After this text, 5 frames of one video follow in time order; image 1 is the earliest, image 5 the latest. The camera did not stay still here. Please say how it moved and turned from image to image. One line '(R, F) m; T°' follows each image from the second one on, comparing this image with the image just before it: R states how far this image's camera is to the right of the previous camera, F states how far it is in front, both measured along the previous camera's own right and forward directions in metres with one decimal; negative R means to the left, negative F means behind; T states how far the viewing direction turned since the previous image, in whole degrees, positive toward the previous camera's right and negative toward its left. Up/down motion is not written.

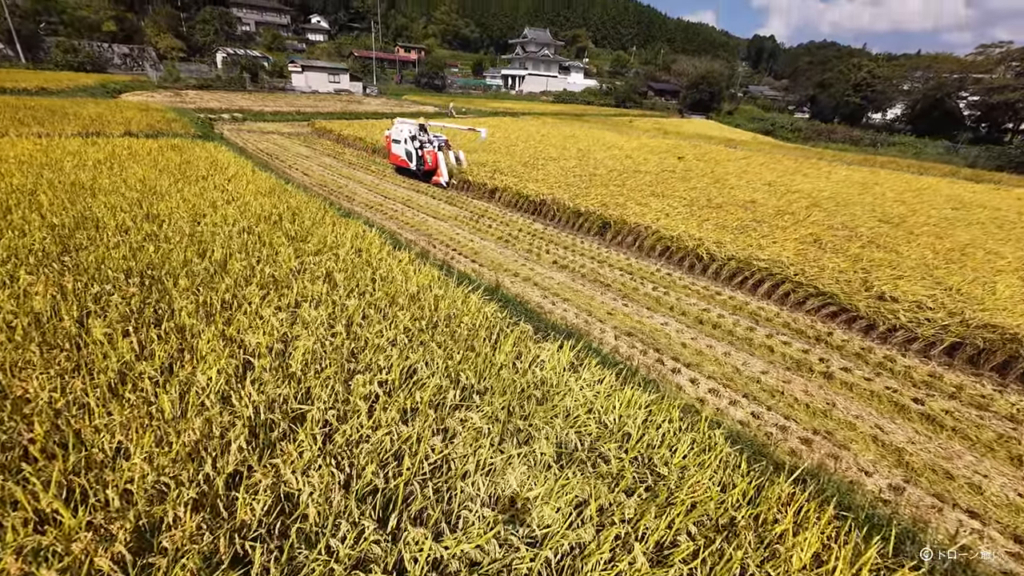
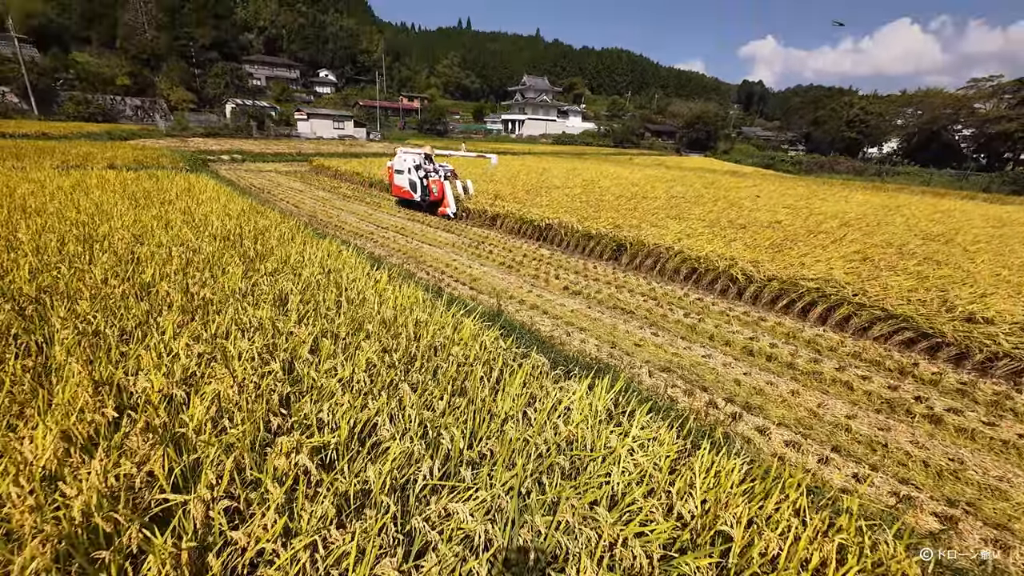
(0.0, +1.0) m; 0°
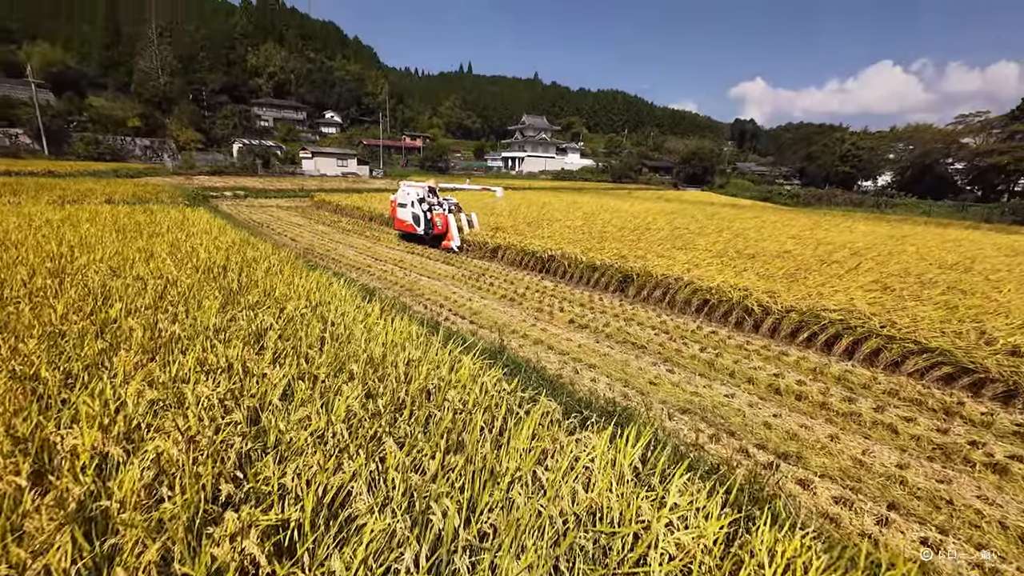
(0.0, +0.3) m; 0°
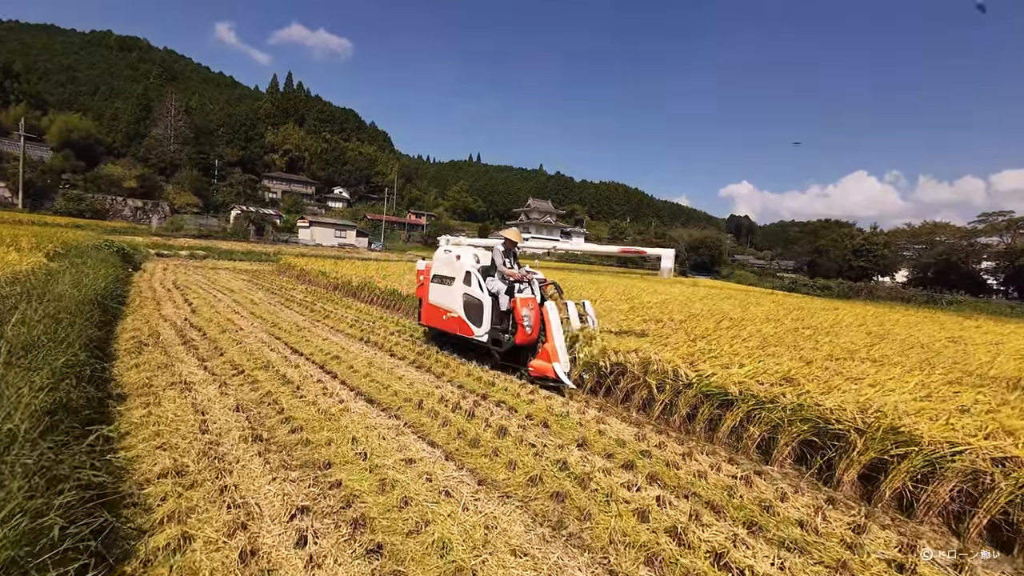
(-0.4, +4.2) m; 0°
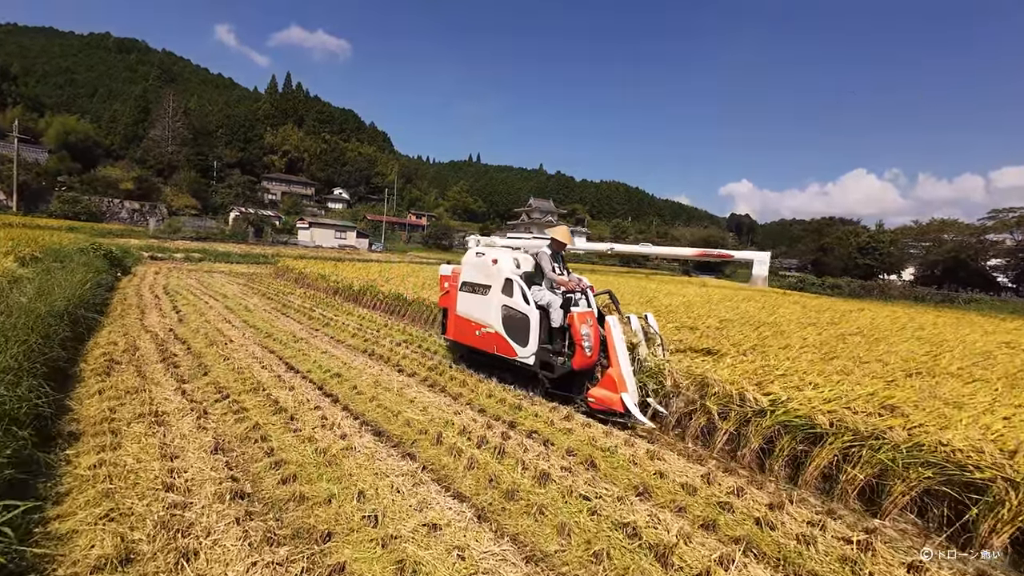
(-0.3, +0.7) m; 0°
